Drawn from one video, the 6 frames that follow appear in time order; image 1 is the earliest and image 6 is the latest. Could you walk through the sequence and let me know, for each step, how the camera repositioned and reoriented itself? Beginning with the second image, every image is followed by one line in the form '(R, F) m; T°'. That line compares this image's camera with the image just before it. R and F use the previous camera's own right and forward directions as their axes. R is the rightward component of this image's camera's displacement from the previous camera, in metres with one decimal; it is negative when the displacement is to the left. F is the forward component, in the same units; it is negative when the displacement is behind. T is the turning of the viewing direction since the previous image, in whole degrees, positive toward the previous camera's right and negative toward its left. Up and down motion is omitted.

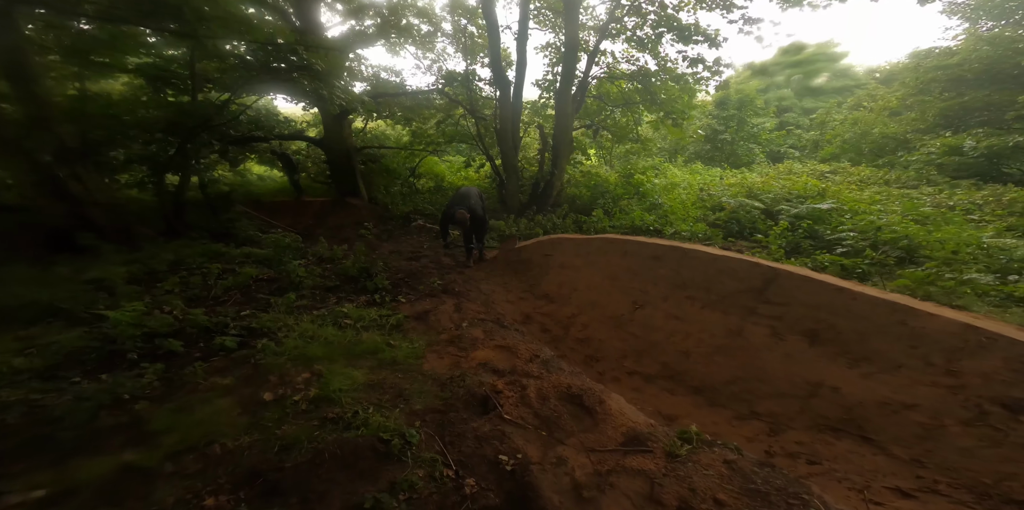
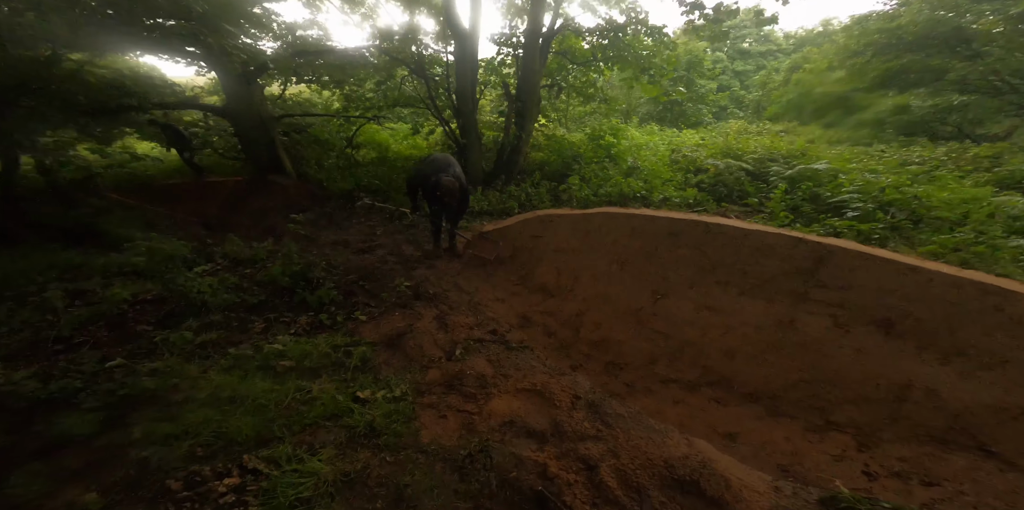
(-0.5, +1.2) m; +8°
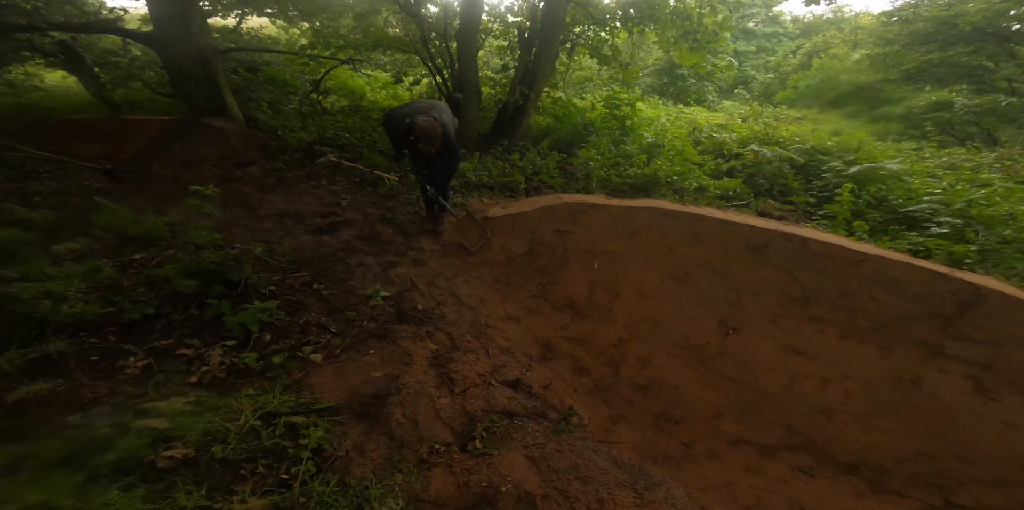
(-0.4, +1.1) m; +5°
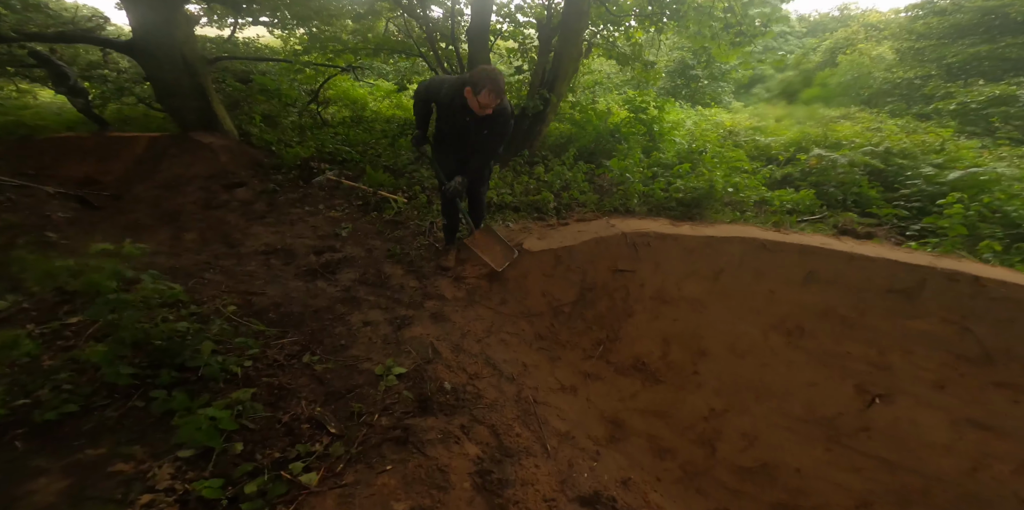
(-0.2, +0.6) m; 0°
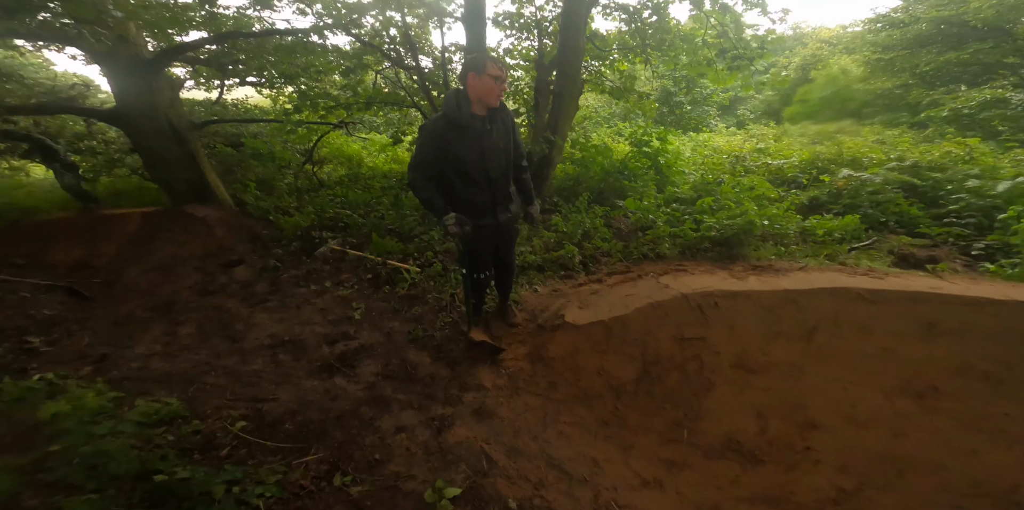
(-0.3, +0.3) m; +1°
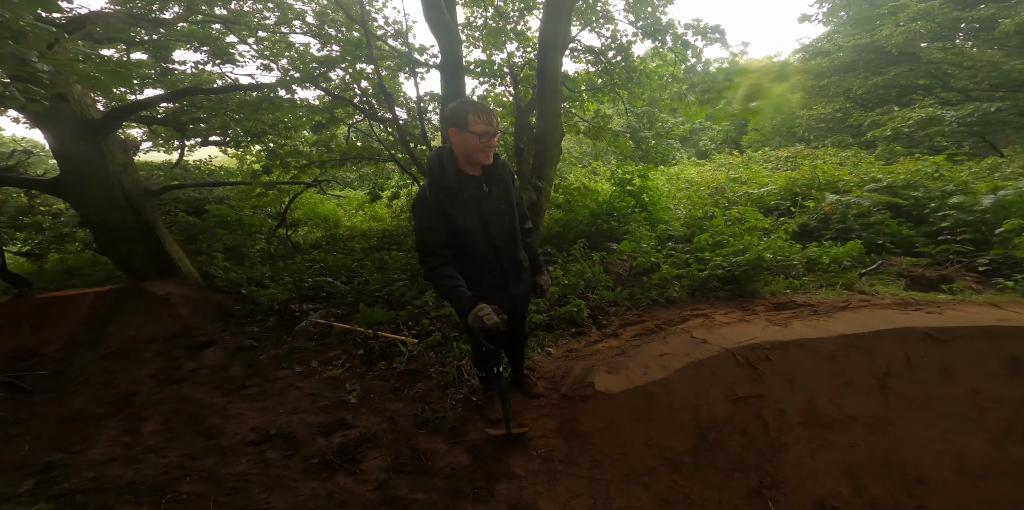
(-0.3, +0.2) m; +5°
